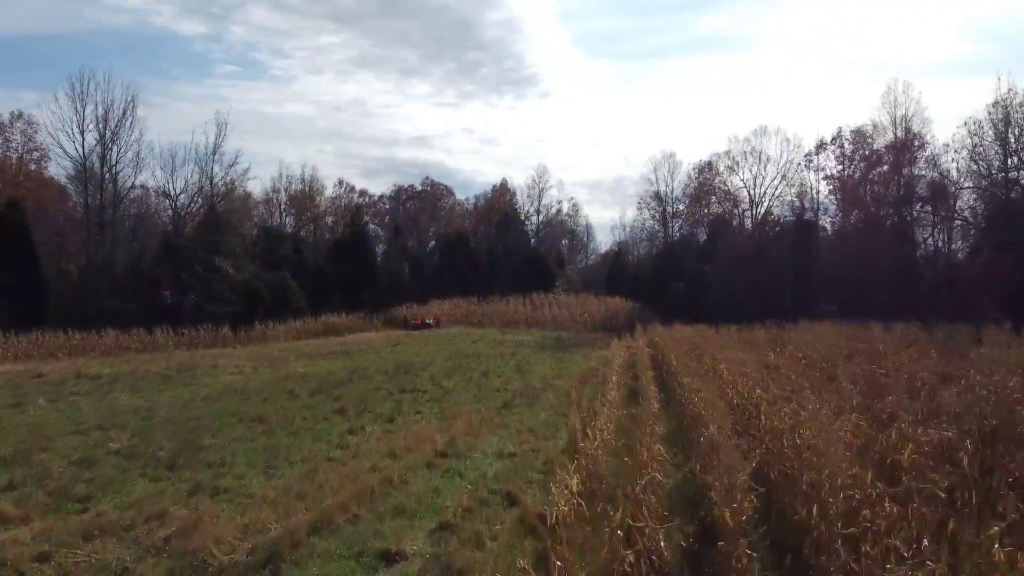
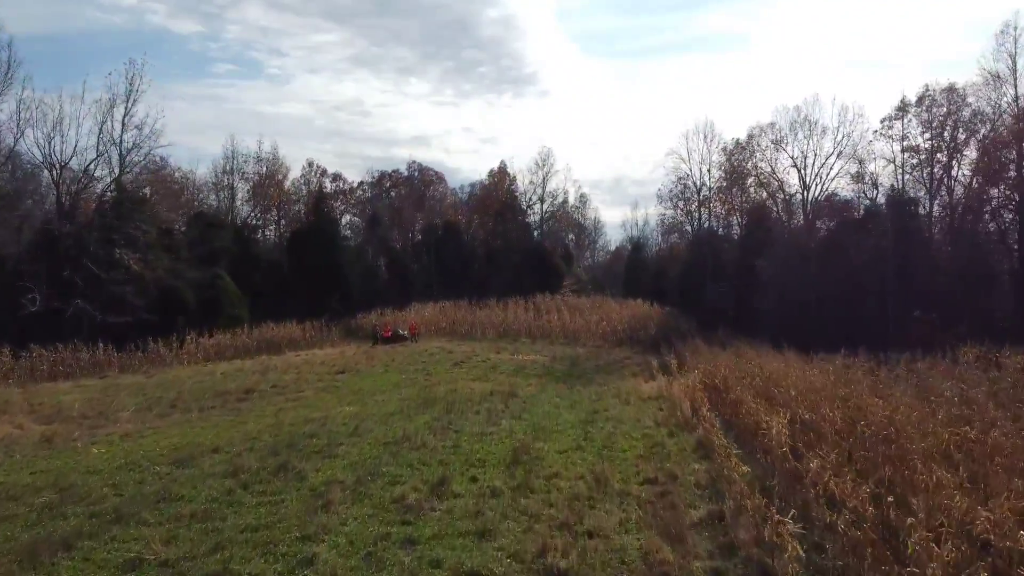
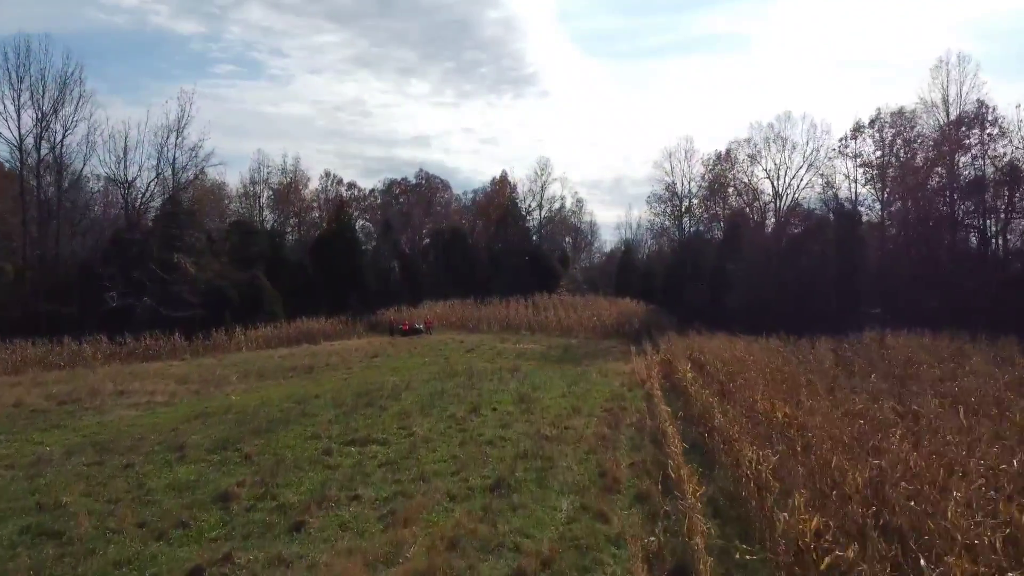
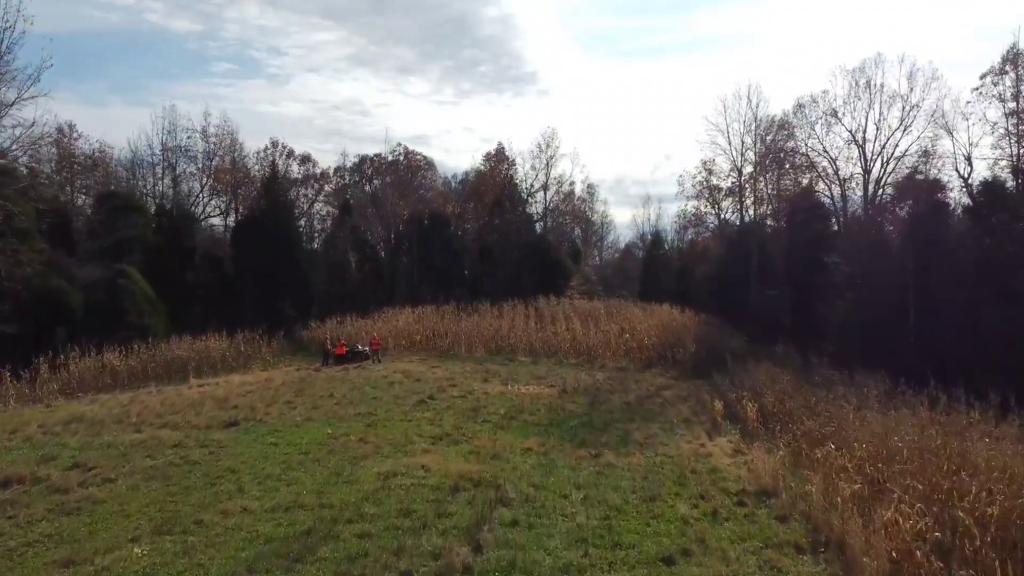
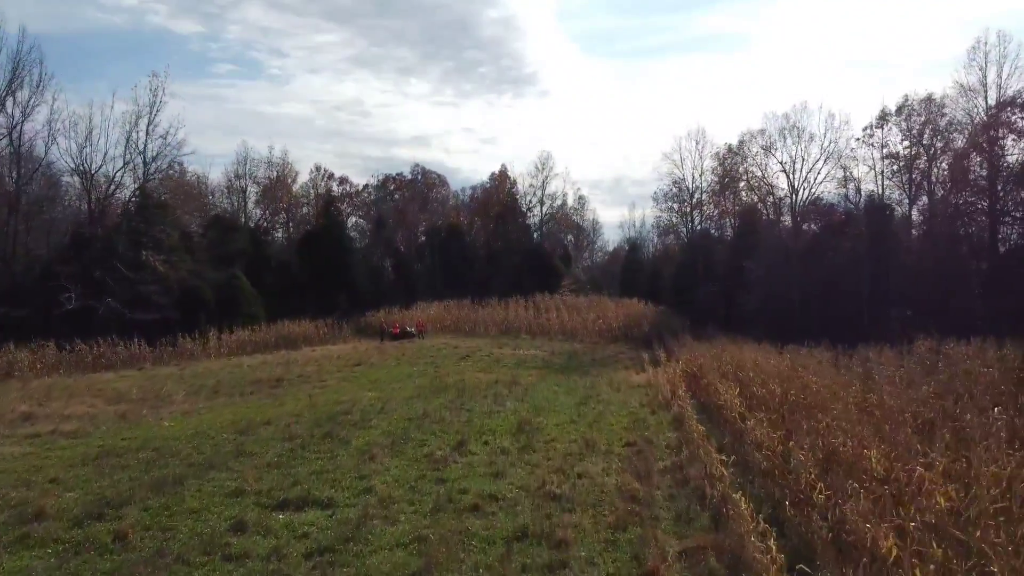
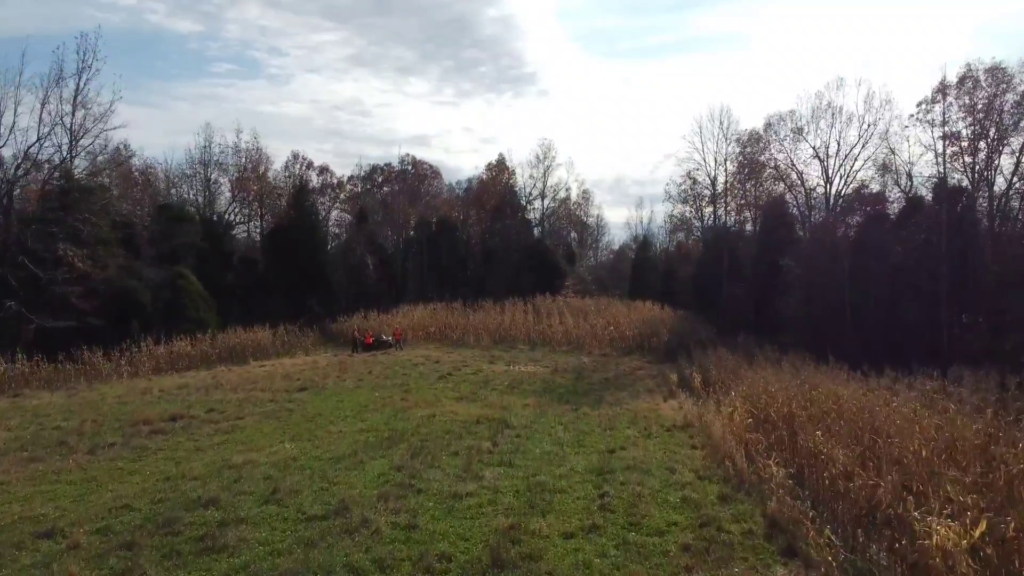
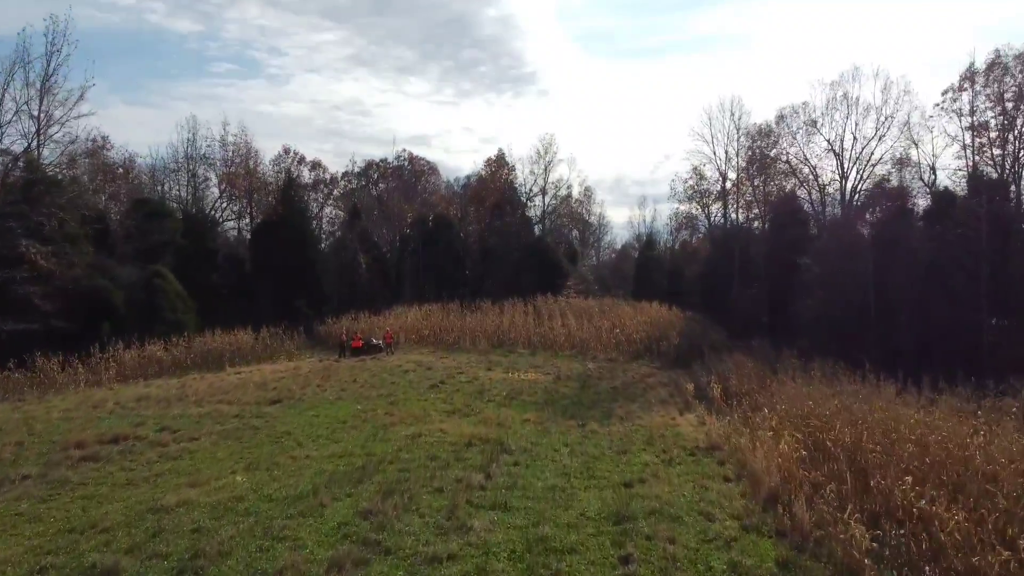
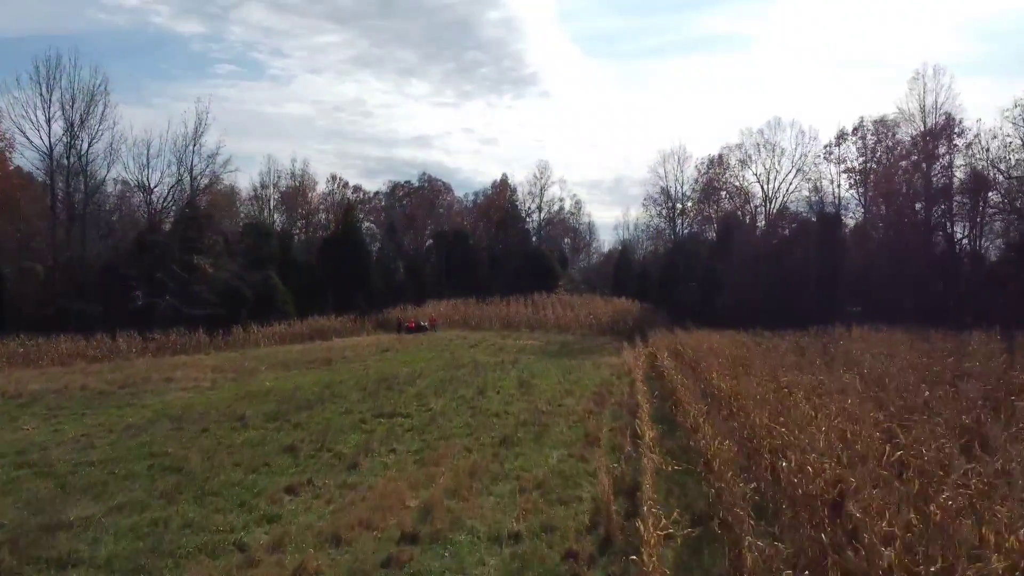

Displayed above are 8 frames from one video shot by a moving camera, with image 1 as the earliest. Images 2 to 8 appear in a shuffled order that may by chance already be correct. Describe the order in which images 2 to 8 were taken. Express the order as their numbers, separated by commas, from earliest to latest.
8, 3, 5, 2, 6, 7, 4
